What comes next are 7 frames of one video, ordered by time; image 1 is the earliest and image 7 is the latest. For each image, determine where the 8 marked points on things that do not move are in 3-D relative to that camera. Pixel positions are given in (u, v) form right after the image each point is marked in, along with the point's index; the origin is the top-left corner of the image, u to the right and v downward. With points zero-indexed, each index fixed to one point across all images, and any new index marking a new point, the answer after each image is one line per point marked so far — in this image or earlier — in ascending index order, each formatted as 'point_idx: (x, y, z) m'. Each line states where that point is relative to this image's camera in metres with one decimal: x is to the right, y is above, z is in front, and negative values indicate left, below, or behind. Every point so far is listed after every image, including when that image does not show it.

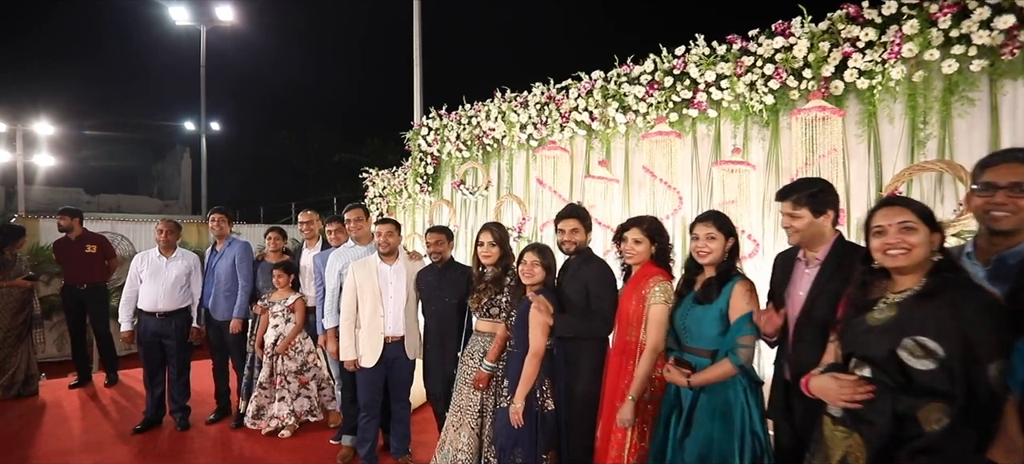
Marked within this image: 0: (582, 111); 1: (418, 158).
0: (+0.8, +1.4, +6.2) m
1: (-1.5, +1.2, +8.3) m
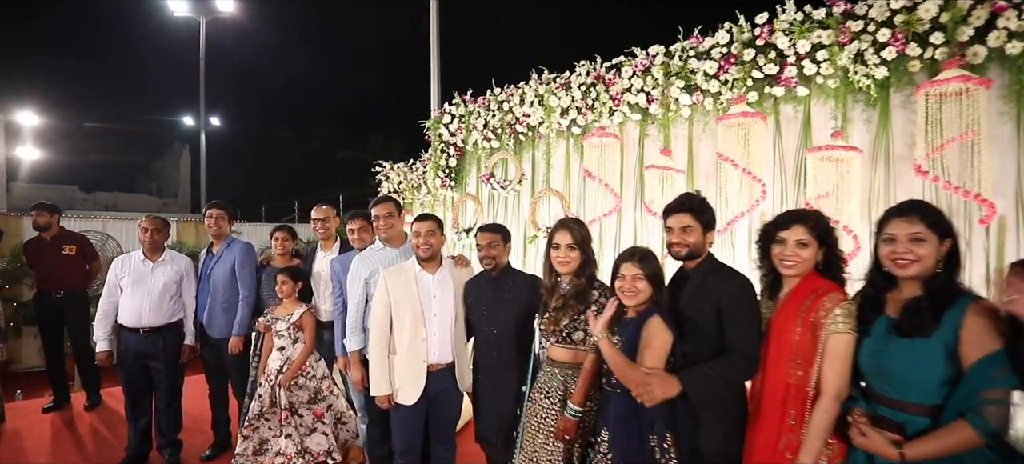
0: (+1.3, +1.4, +5.4) m
1: (-1.1, +1.2, +7.5) m
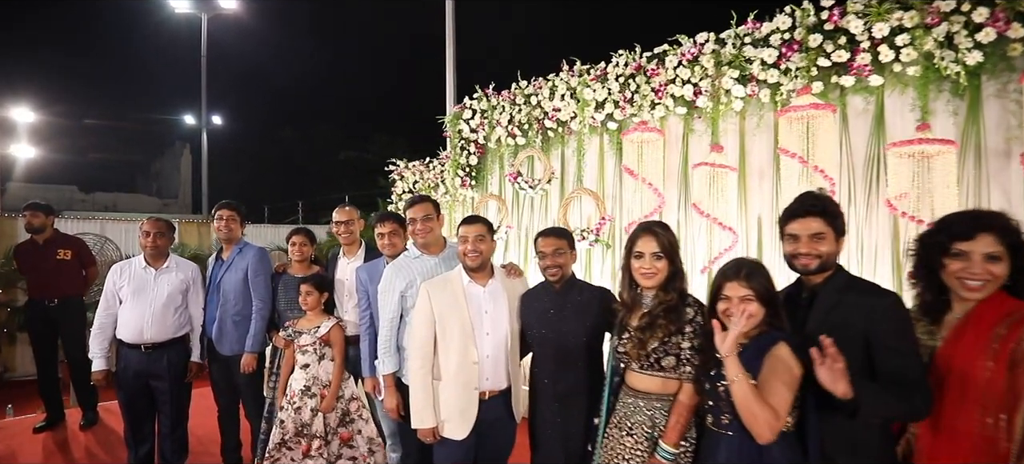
0: (+1.6, +1.4, +5.0) m
1: (-0.7, +1.2, +7.0) m
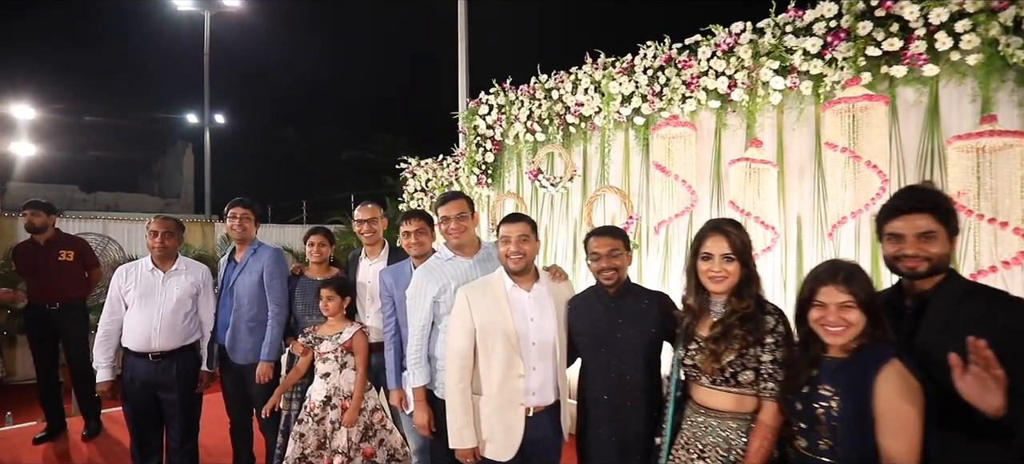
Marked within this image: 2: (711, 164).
0: (+1.9, +1.4, +4.7) m
1: (-0.5, +1.2, +6.8) m
2: (+1.9, +0.7, +5.0) m
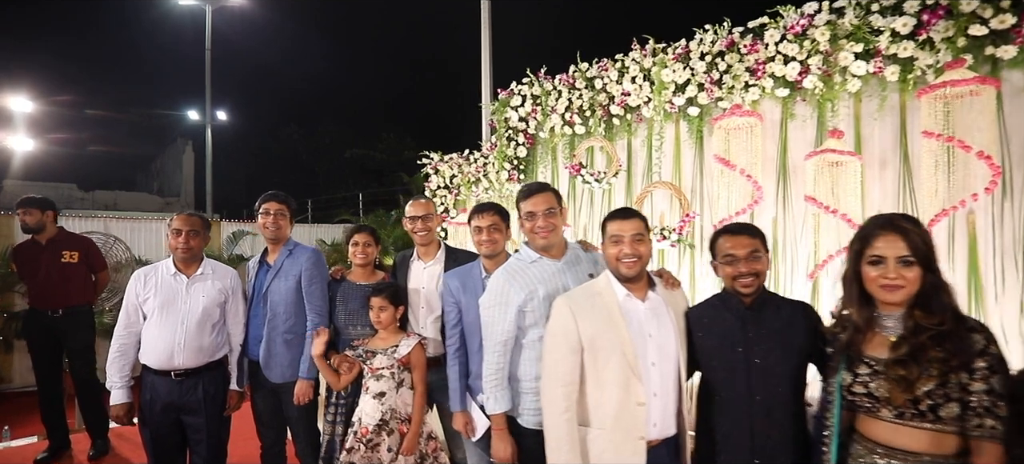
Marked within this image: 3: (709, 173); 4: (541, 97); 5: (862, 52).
0: (+2.3, +1.4, +4.3) m
1: (-0.1, +1.2, +6.4) m
2: (+2.3, +0.7, +4.5) m
3: (+1.9, +0.5, +4.9) m
4: (+0.3, +1.6, +6.0) m
5: (+2.7, +1.4, +4.0) m
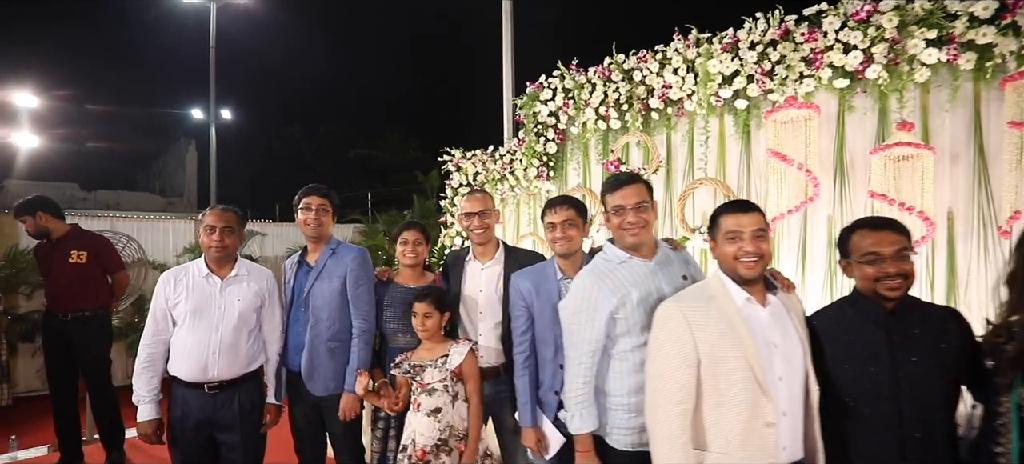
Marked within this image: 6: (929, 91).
0: (+2.6, +1.4, +4.0) m
1: (+0.2, +1.2, +6.1) m
2: (+2.7, +0.7, +4.3) m
3: (+2.2, +0.6, +4.6) m
4: (+0.7, +1.6, +5.7) m
5: (+3.0, +1.4, +3.7) m
6: (+3.1, +1.1, +3.9) m
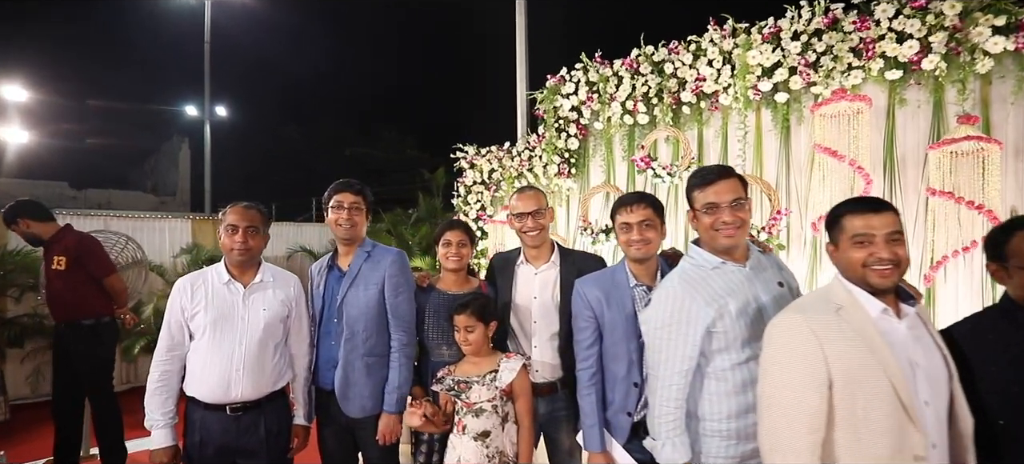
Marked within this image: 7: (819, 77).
0: (+2.9, +1.4, +3.8) m
1: (+0.5, +1.2, +5.8) m
2: (+2.9, +0.7, +4.0) m
3: (+2.5, +0.6, +4.4) m
4: (+0.9, +1.6, +5.5) m
5: (+3.3, +1.4, +3.5) m
6: (+3.4, +1.1, +3.7) m
7: (+2.5, +1.3, +4.2) m
